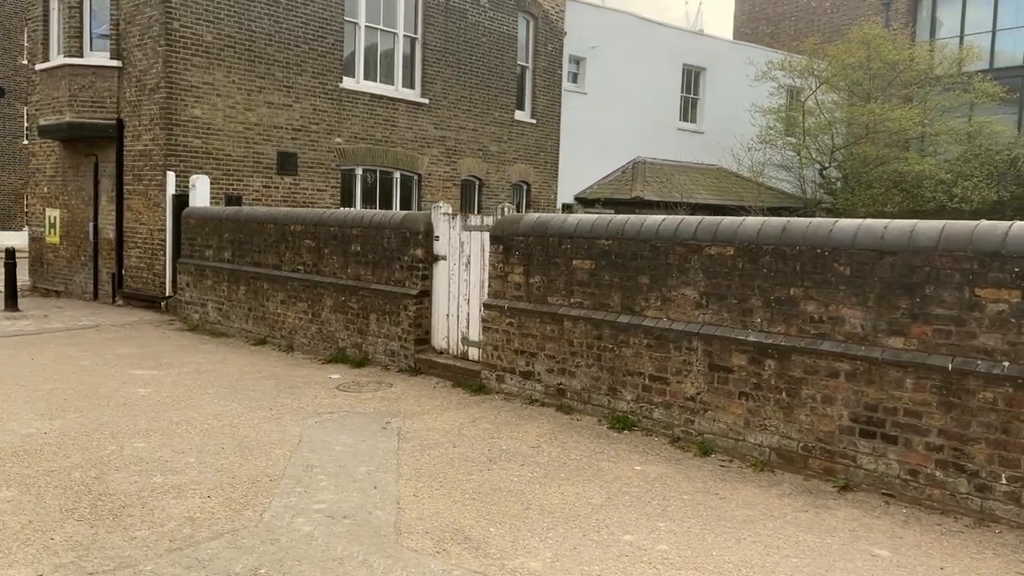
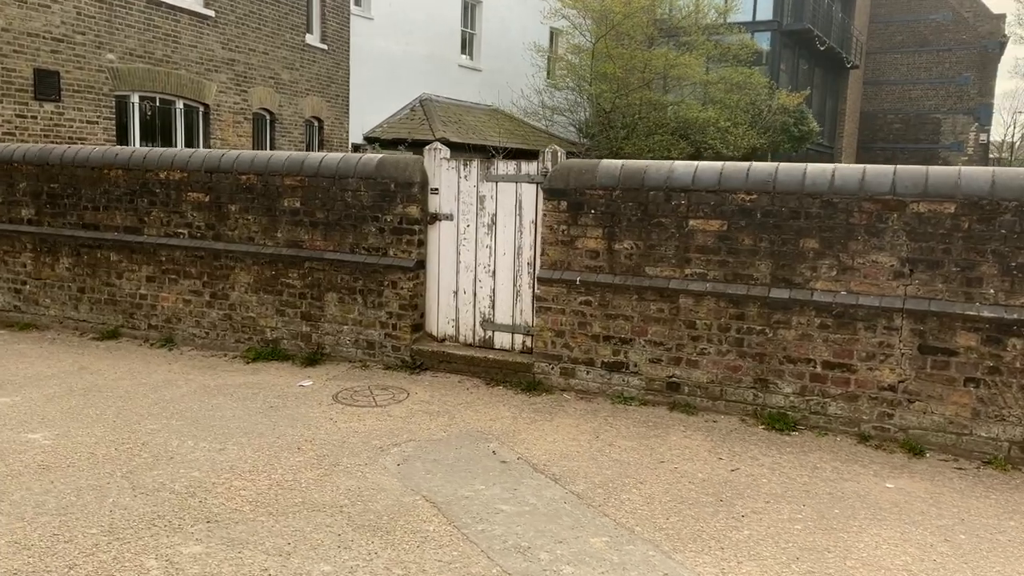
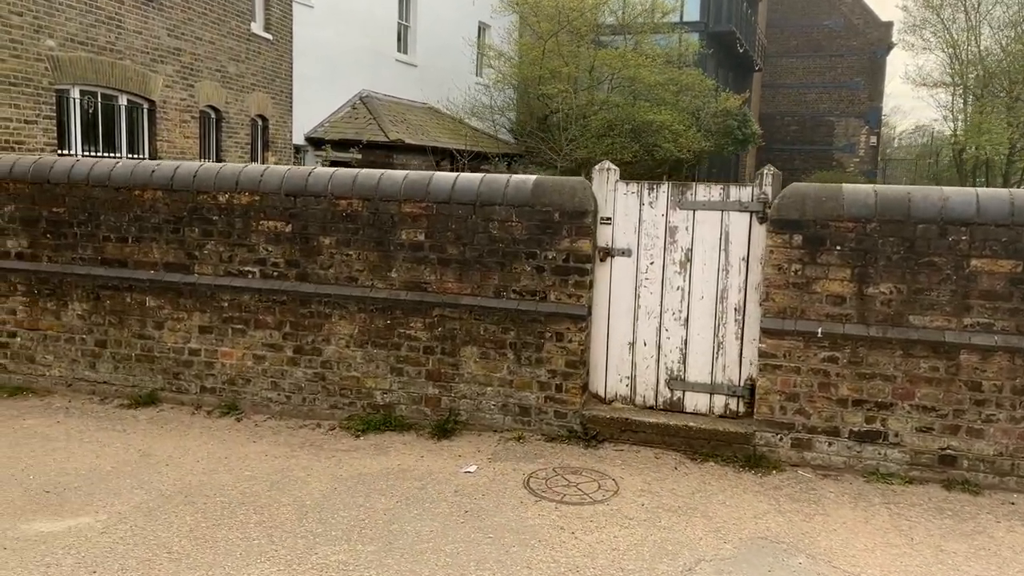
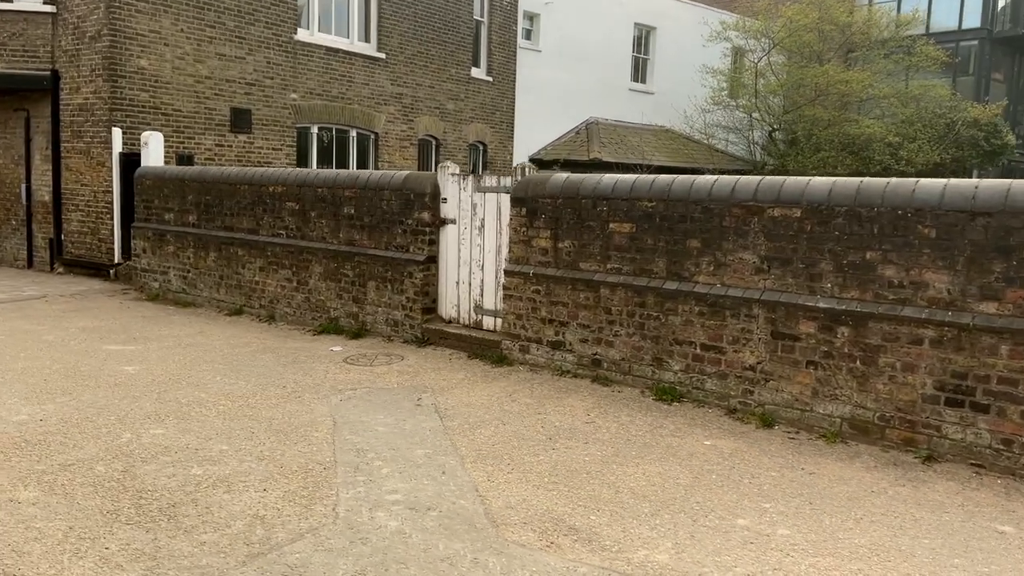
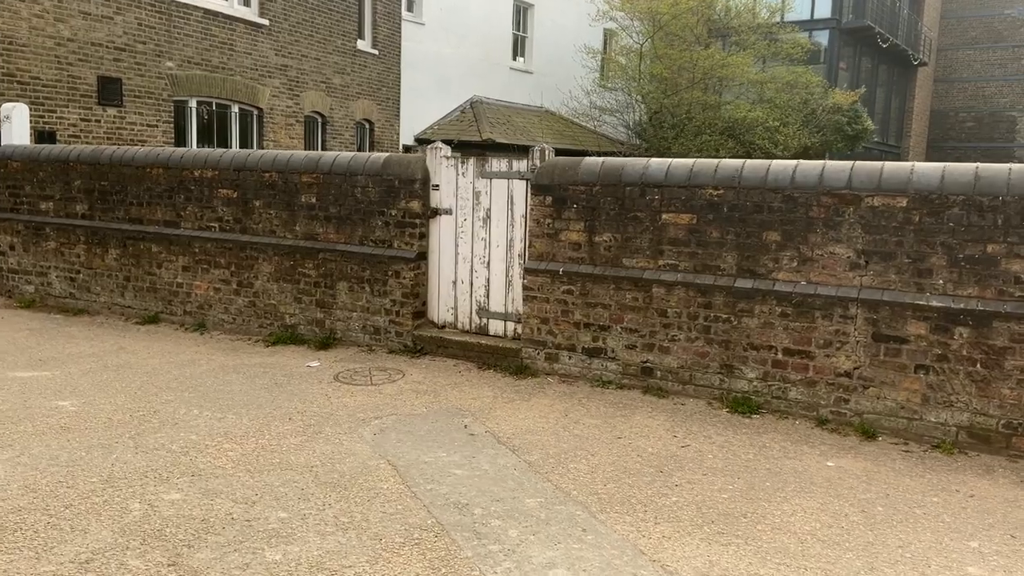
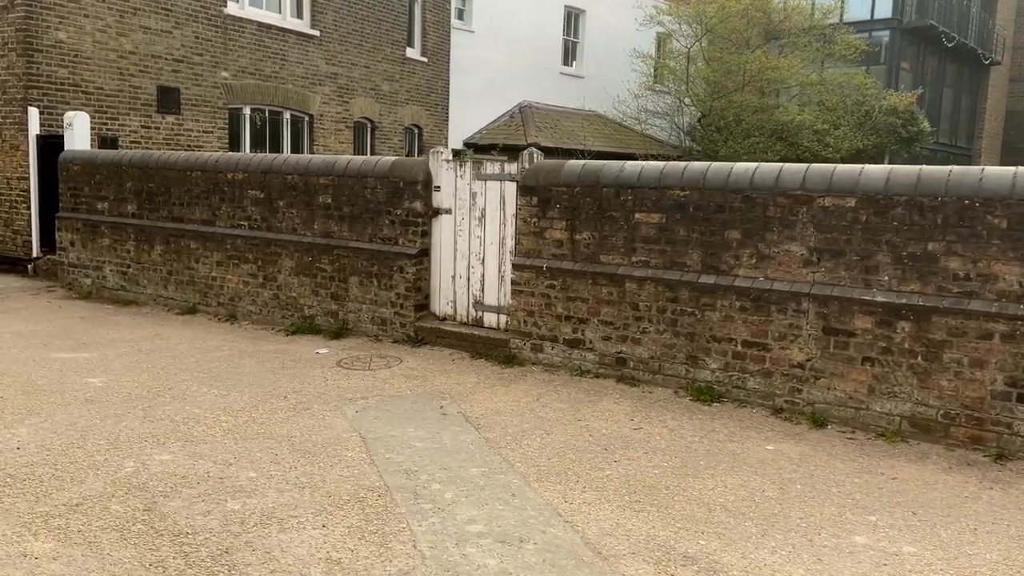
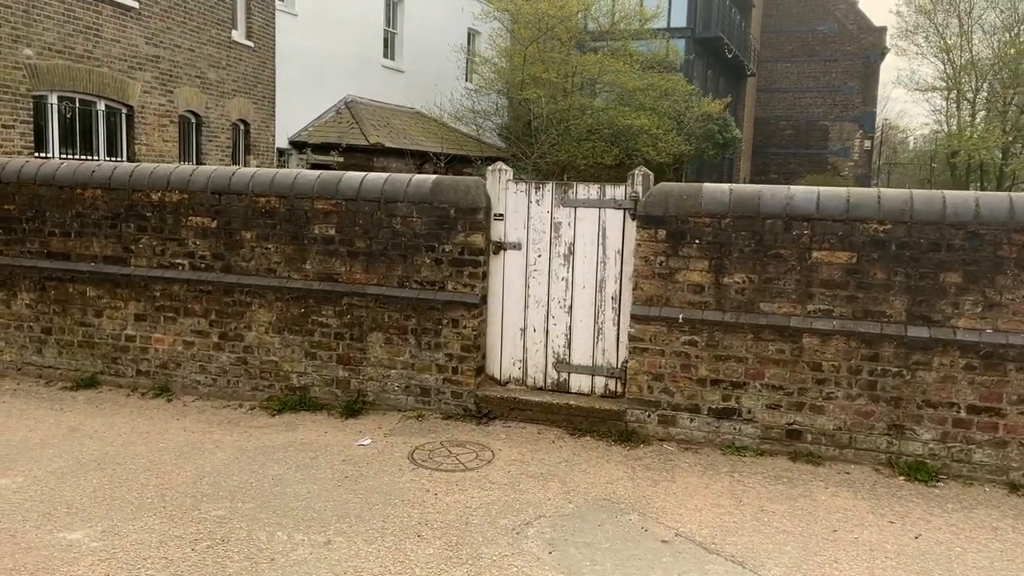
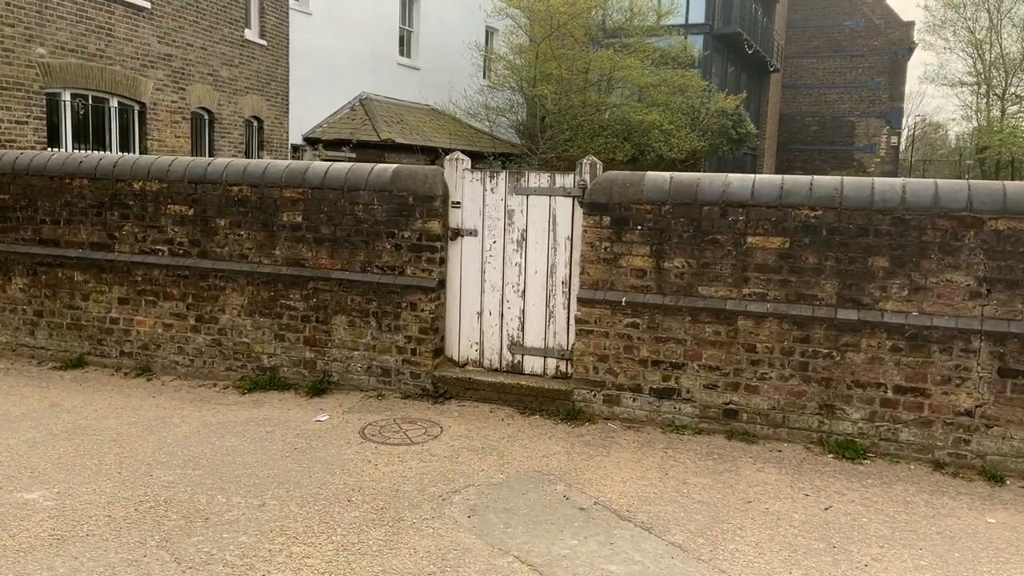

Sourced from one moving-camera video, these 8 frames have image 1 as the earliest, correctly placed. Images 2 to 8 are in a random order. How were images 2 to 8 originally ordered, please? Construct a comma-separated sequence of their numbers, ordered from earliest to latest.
4, 6, 5, 2, 8, 7, 3
